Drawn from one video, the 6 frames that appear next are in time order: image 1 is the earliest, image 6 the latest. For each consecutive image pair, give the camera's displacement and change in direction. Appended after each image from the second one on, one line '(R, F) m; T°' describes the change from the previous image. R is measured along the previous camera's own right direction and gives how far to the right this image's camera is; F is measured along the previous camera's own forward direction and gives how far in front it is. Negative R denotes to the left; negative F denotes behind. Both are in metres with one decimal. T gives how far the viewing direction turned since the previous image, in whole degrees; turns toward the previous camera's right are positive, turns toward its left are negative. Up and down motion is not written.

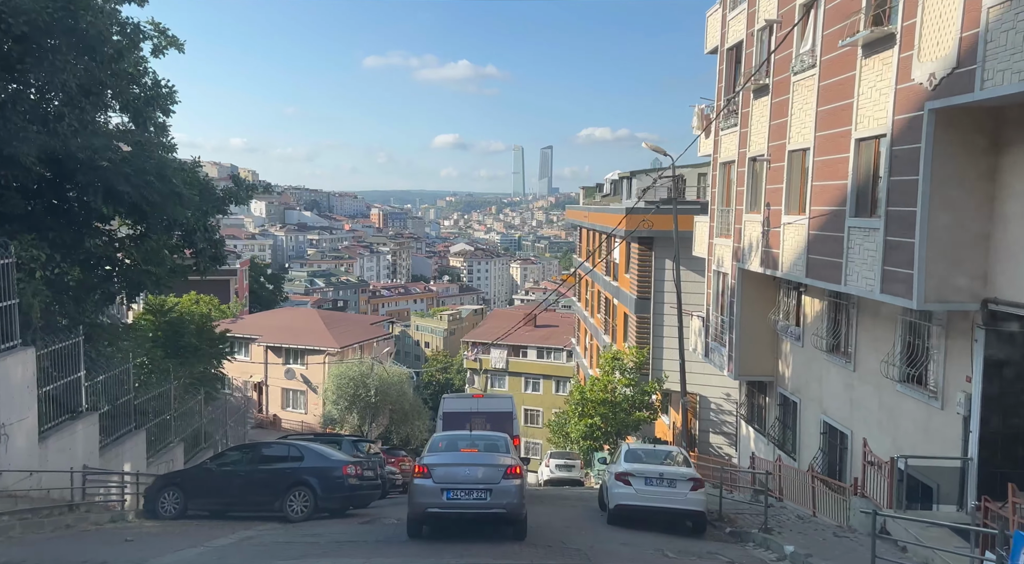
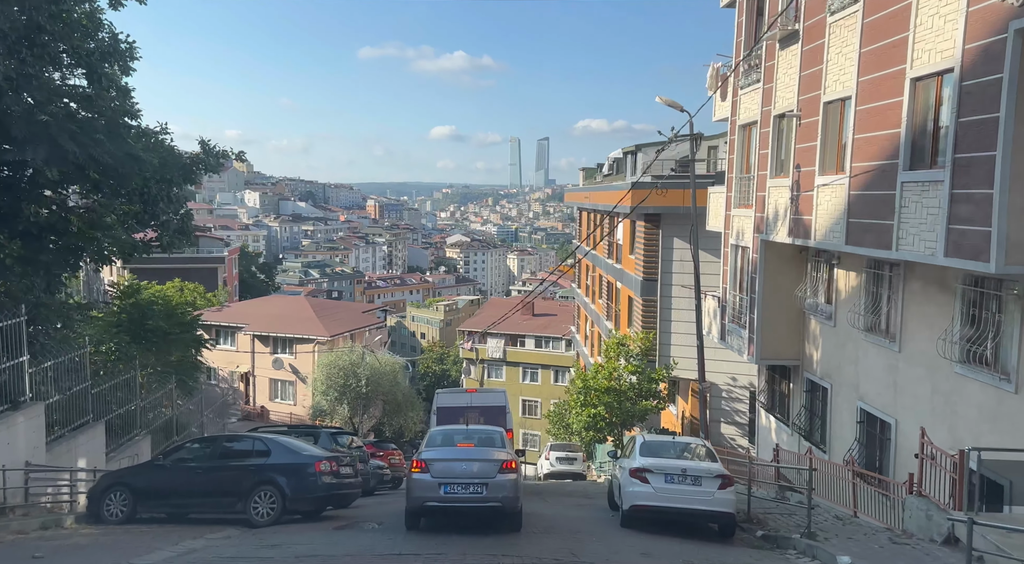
(0.0, +1.7) m; 0°
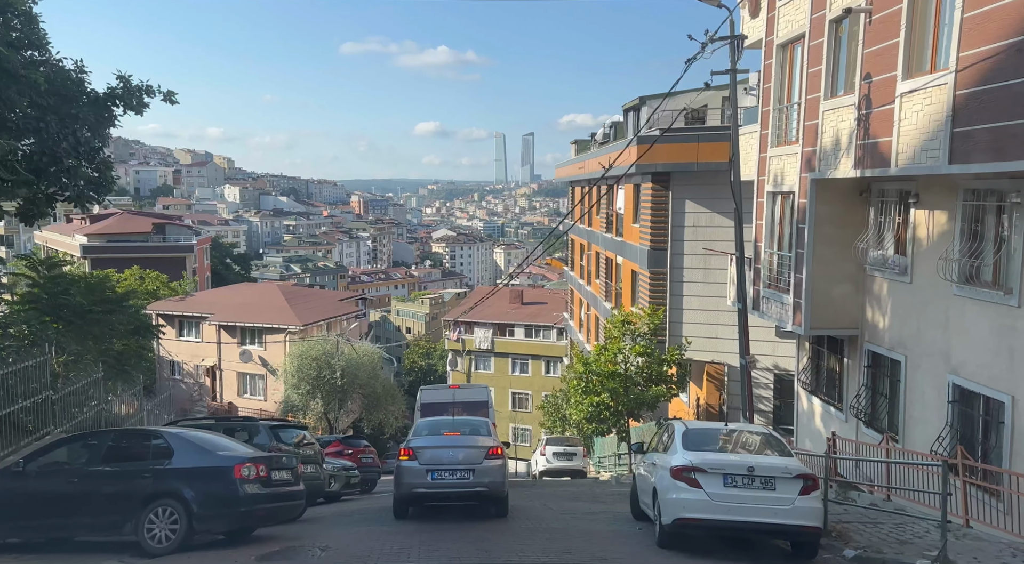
(-0.1, +3.1) m; +1°
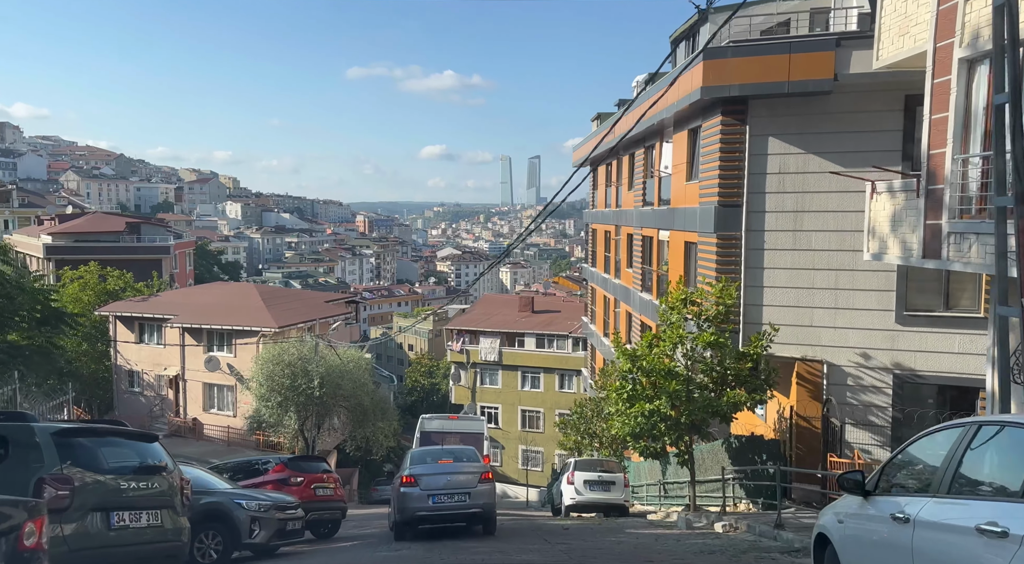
(-0.3, +5.5) m; 0°
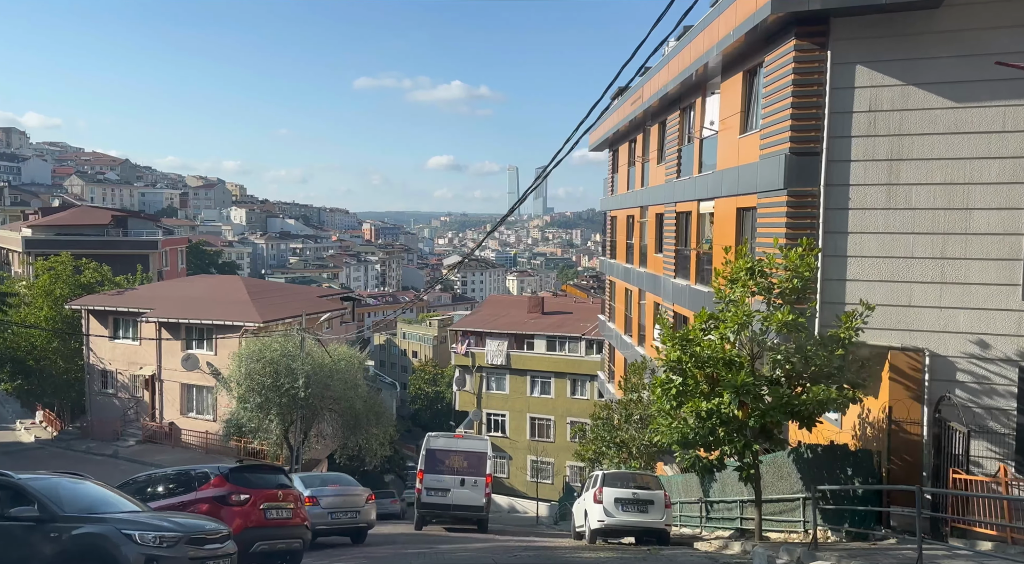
(-0.2, +3.2) m; 0°
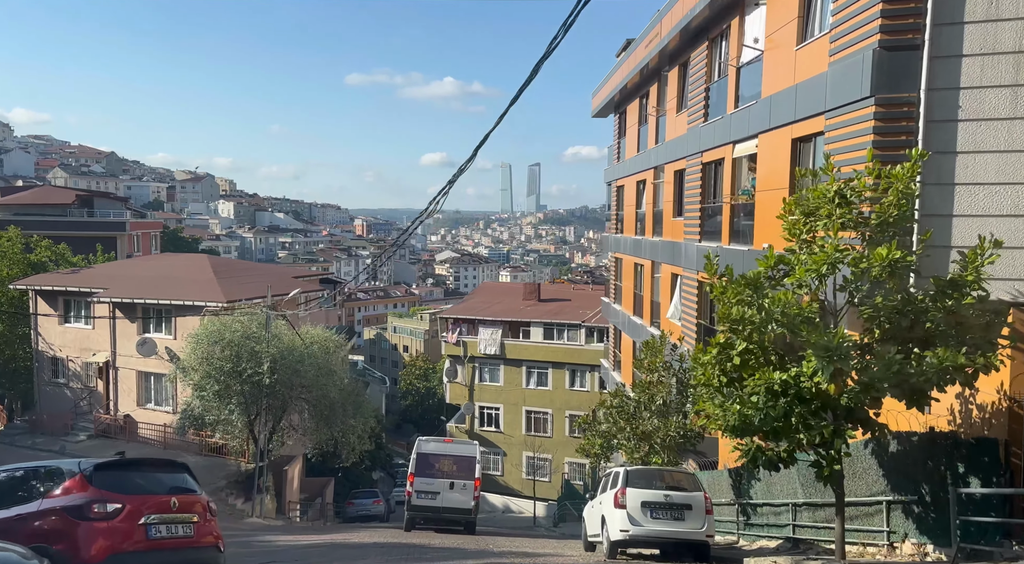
(-0.1, +3.0) m; 0°
